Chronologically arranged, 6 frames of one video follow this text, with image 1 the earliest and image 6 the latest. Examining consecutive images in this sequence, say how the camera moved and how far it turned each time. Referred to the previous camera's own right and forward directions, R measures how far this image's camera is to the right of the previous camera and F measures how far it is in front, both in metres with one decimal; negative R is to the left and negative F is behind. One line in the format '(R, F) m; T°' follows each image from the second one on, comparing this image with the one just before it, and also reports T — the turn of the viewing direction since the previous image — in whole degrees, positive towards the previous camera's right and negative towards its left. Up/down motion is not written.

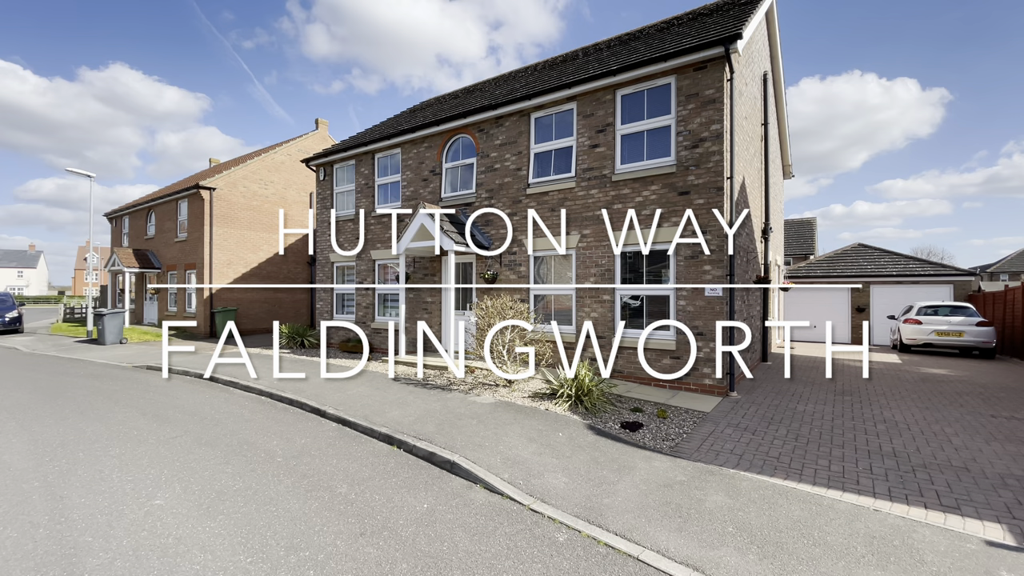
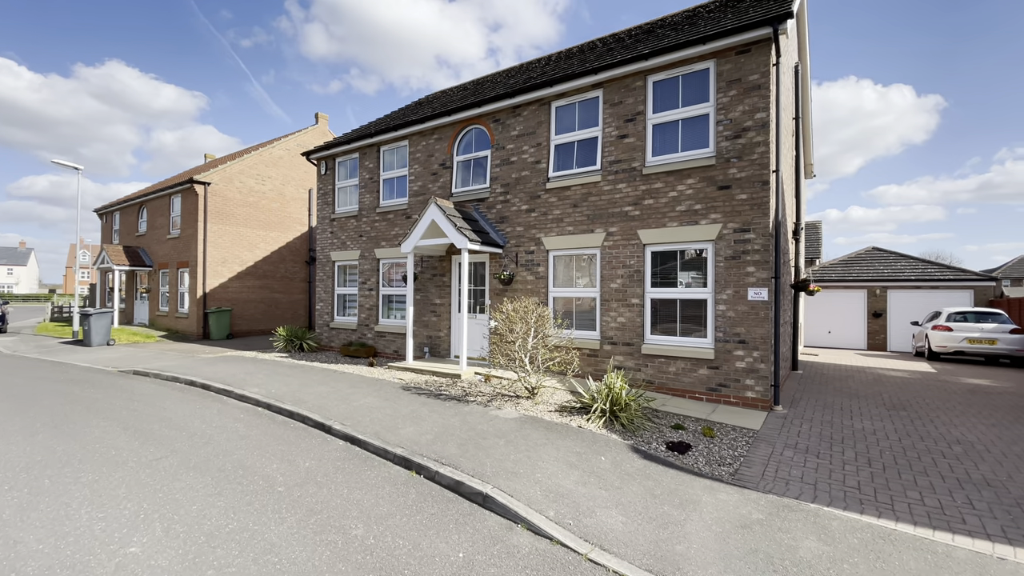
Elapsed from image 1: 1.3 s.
(-0.4, +0.7) m; 0°
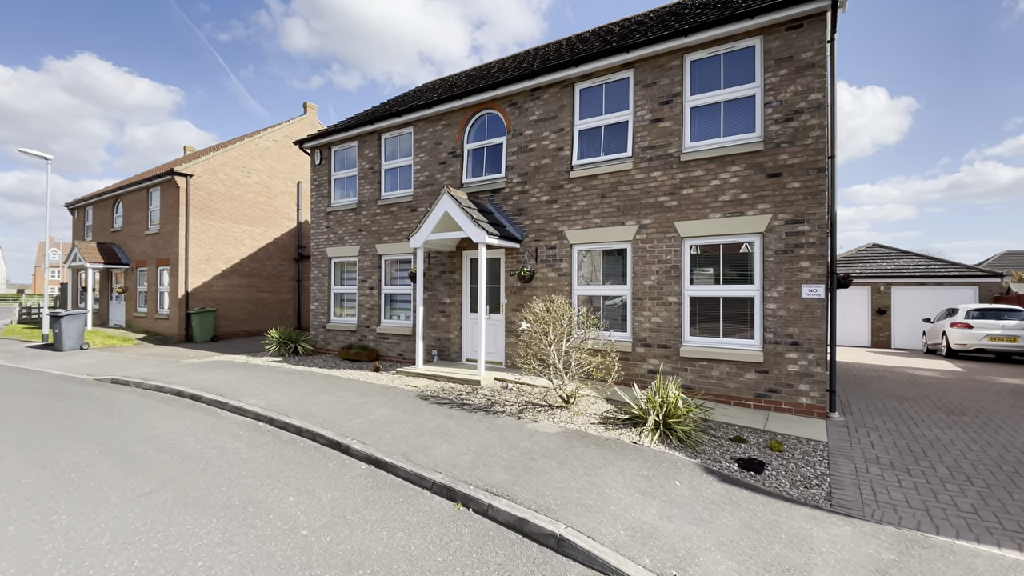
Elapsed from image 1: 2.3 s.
(-0.7, +0.7) m; +2°
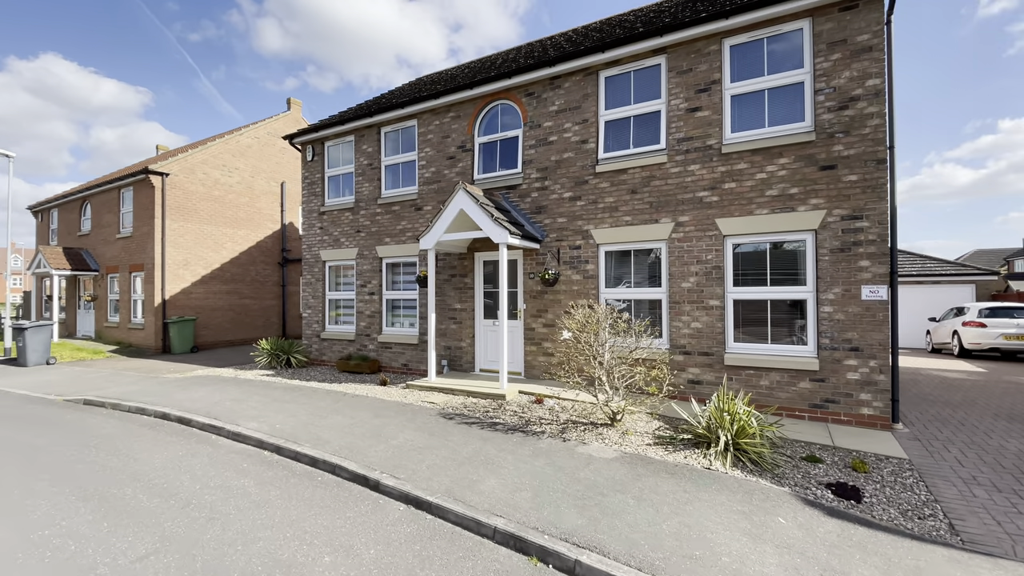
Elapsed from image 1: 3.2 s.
(-0.7, +0.7) m; +2°
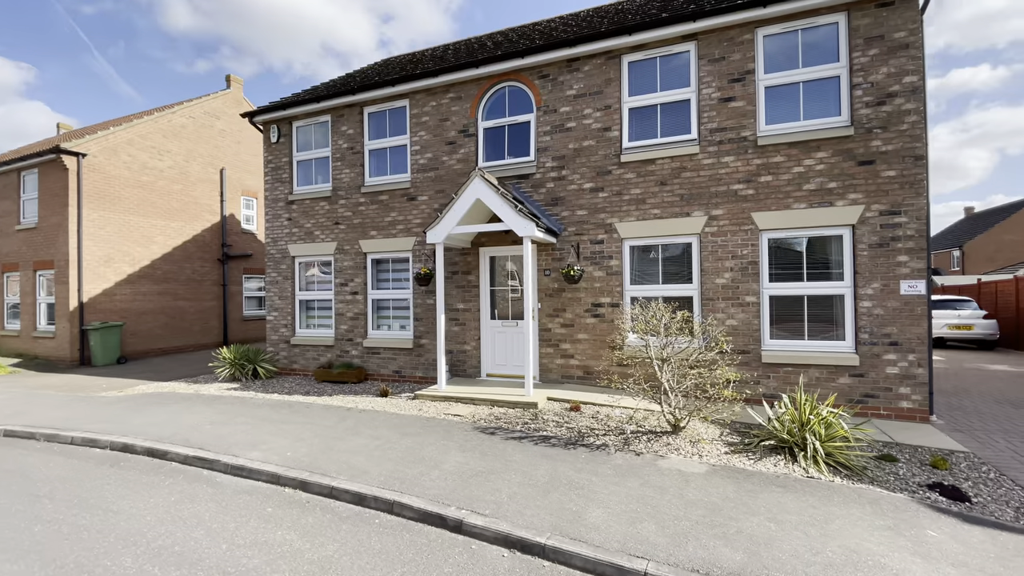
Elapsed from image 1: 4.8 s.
(-1.4, +0.7) m; +8°
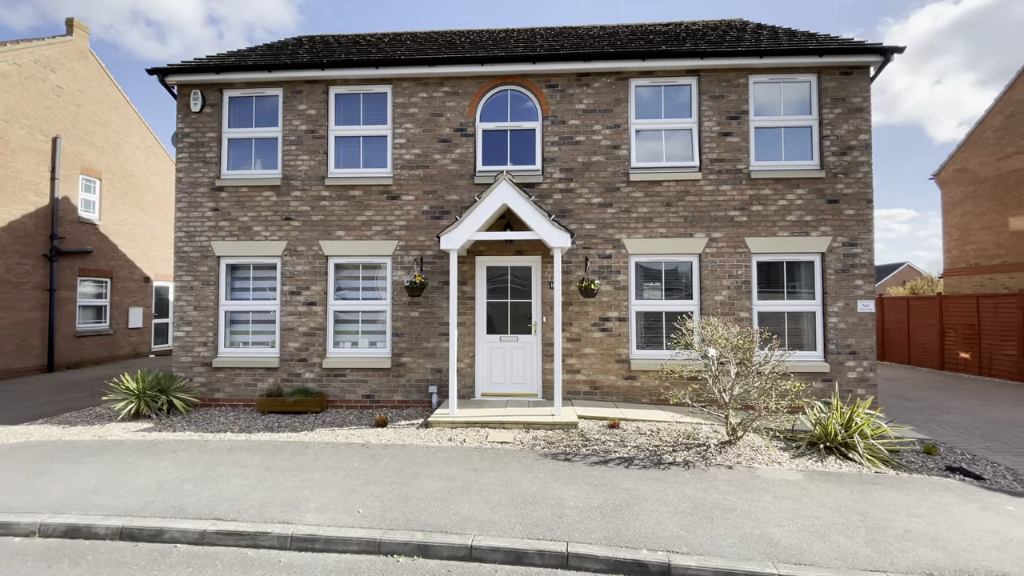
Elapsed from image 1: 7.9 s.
(-2.5, +0.9) m; +19°
